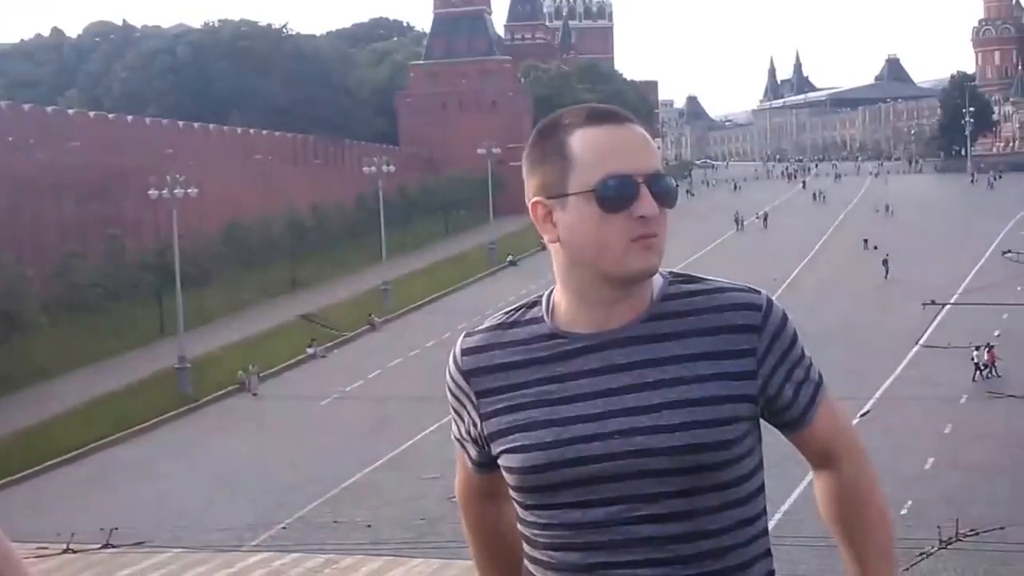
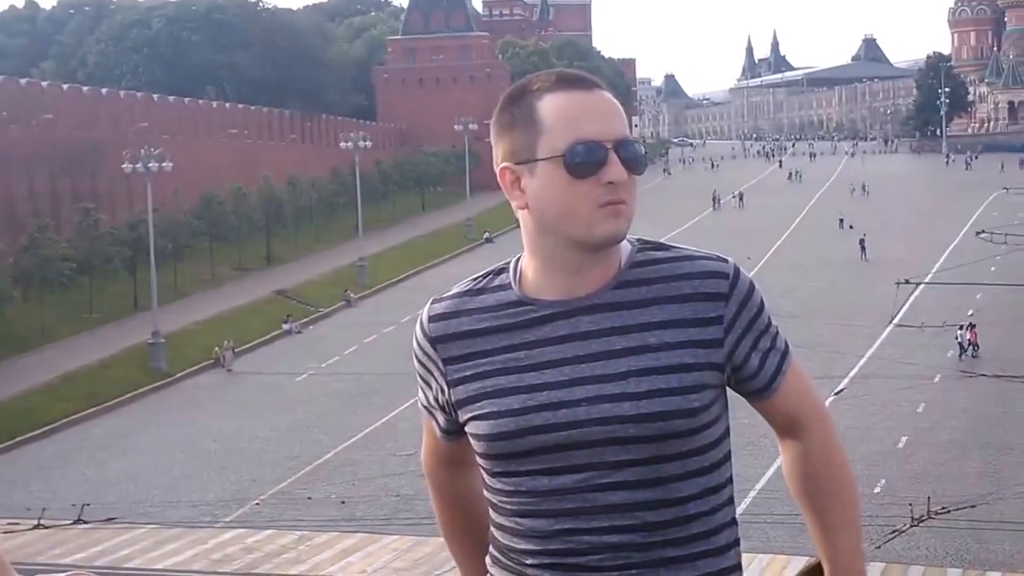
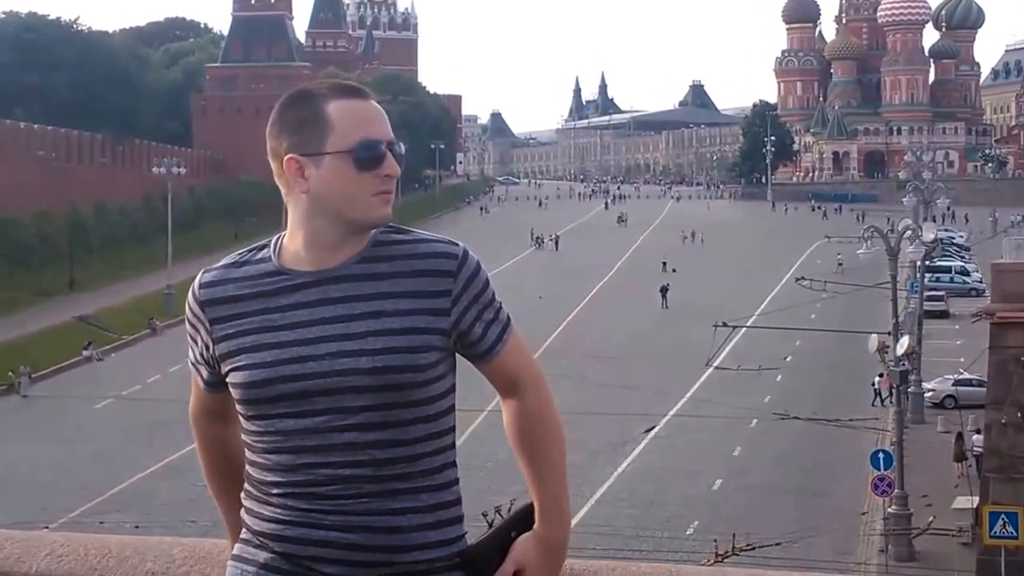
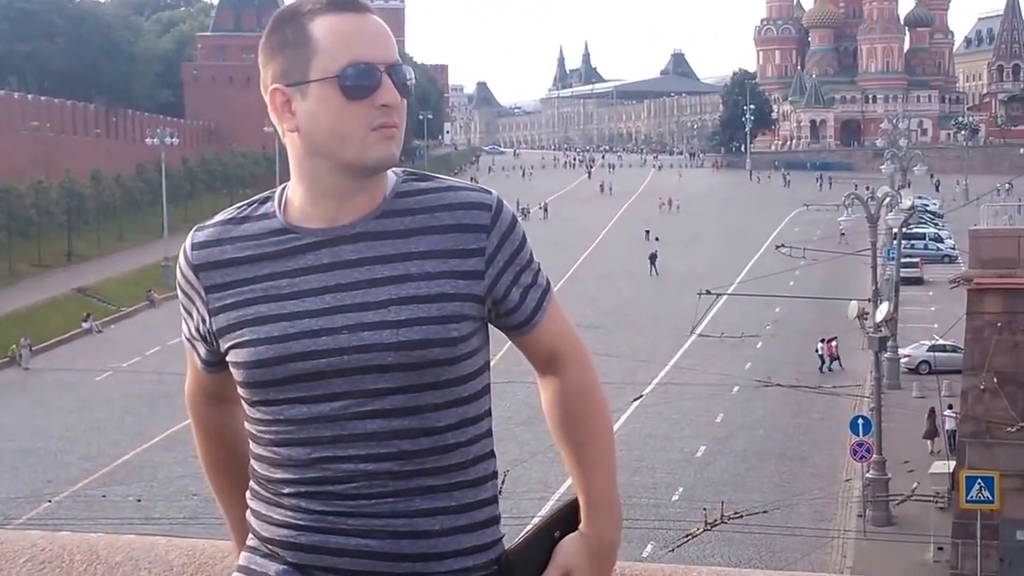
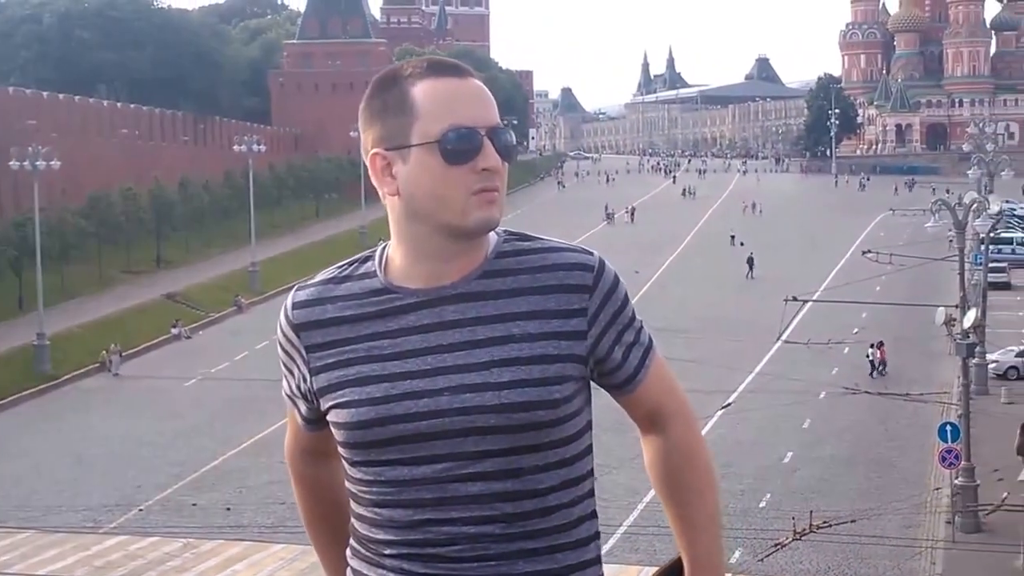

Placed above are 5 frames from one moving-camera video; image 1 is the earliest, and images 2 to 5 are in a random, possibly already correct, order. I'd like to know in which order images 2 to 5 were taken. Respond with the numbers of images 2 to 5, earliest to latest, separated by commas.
2, 5, 4, 3
